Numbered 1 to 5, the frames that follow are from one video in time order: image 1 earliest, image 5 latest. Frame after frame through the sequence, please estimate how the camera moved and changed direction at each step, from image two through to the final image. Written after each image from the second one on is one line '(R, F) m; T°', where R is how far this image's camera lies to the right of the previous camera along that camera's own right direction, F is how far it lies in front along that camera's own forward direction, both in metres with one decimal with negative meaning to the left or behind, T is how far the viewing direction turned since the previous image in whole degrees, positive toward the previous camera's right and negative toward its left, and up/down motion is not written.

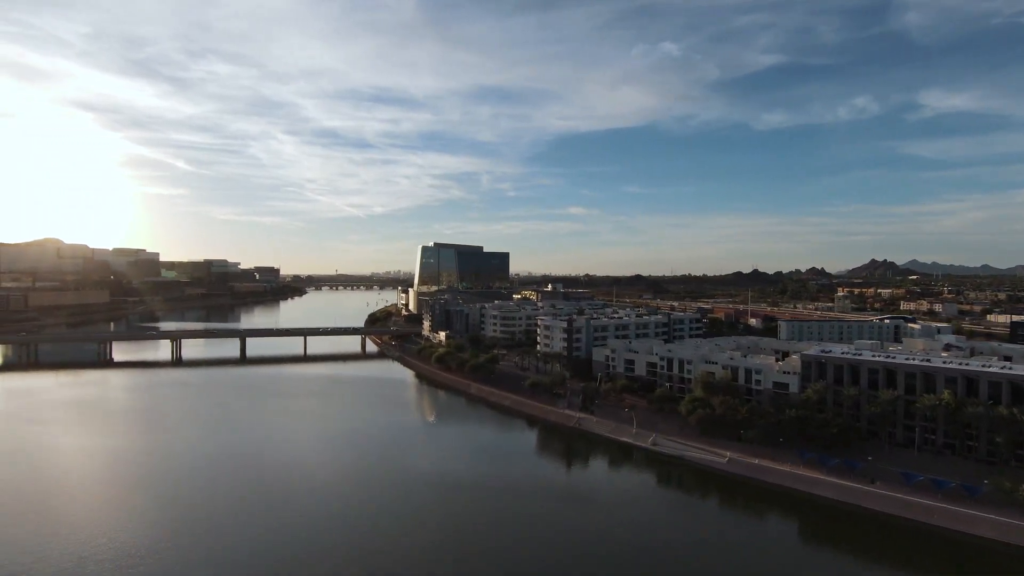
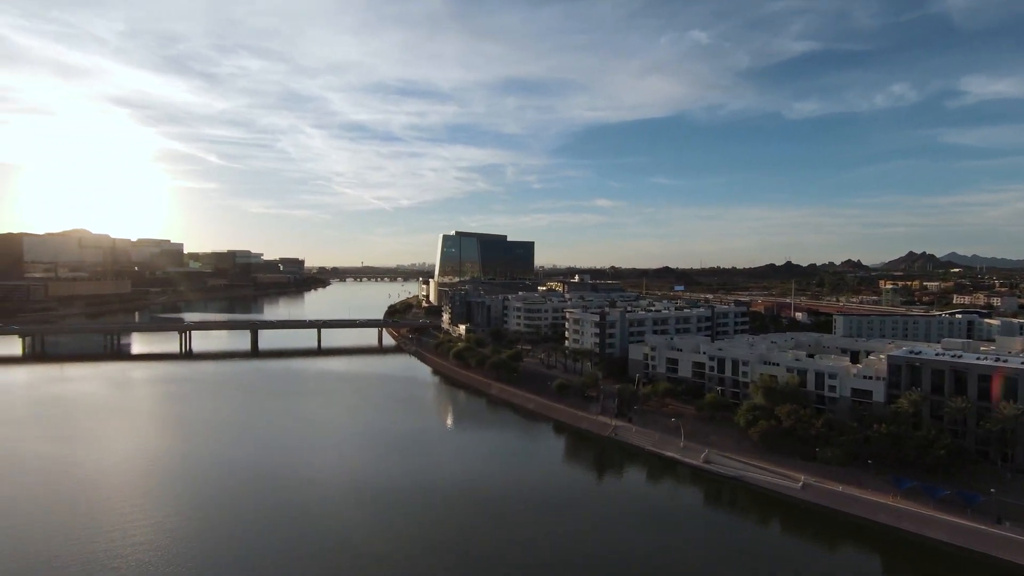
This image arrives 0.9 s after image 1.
(0.0, +3.4) m; -2°
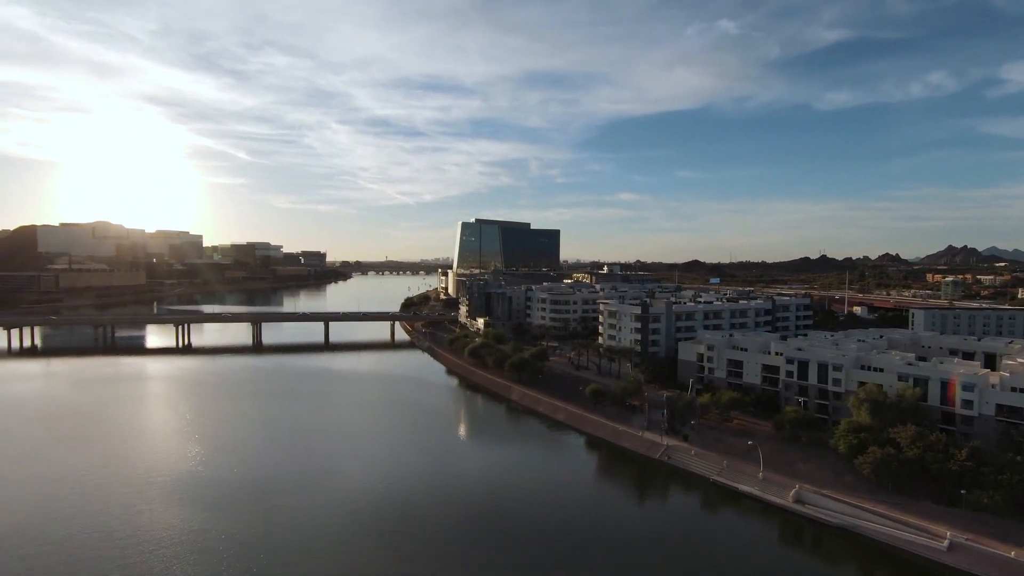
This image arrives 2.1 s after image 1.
(0.0, +4.5) m; -2°
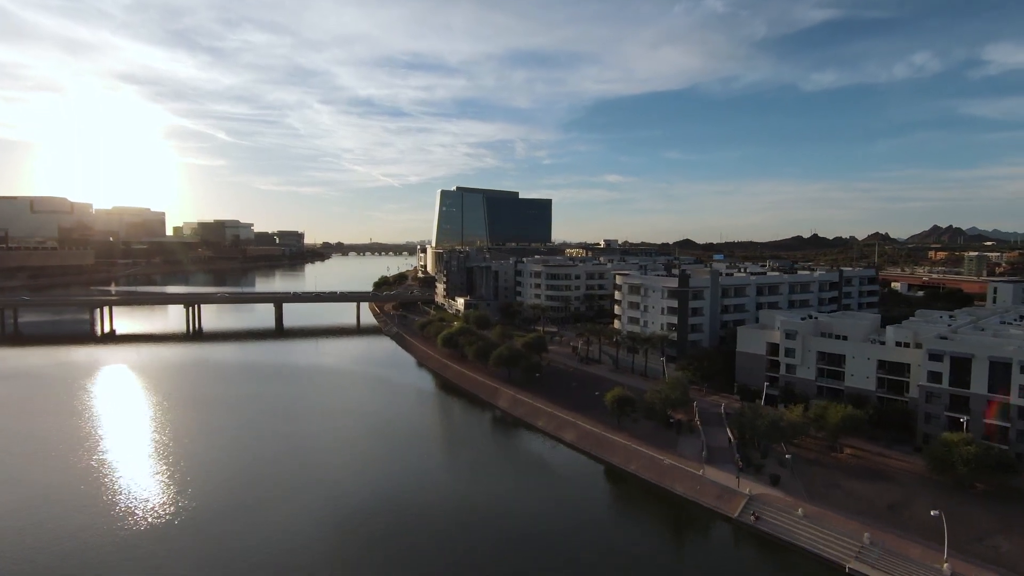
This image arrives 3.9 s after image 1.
(0.0, +6.9) m; +1°
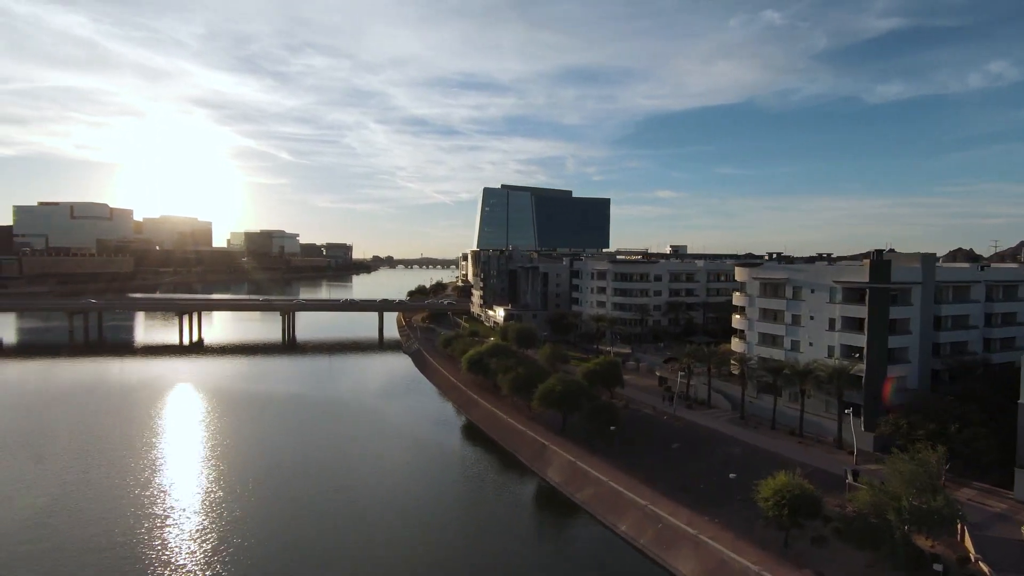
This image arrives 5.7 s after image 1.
(-0.2, +7.1) m; -5°
